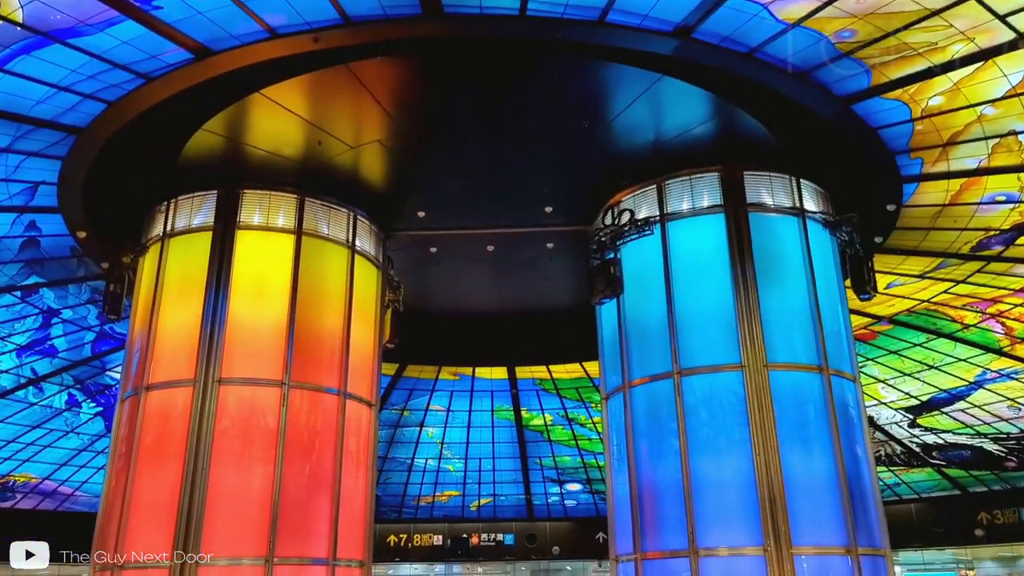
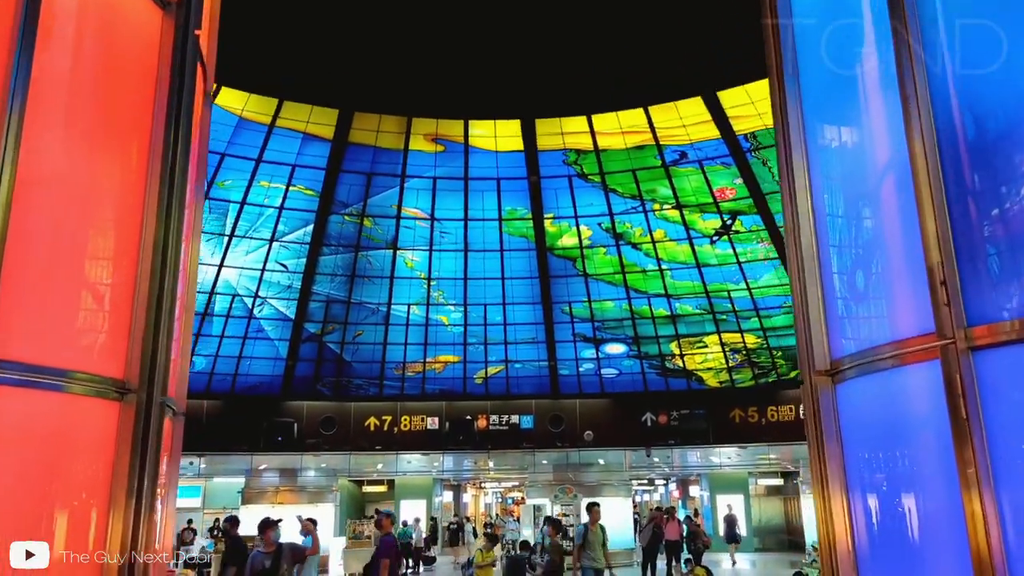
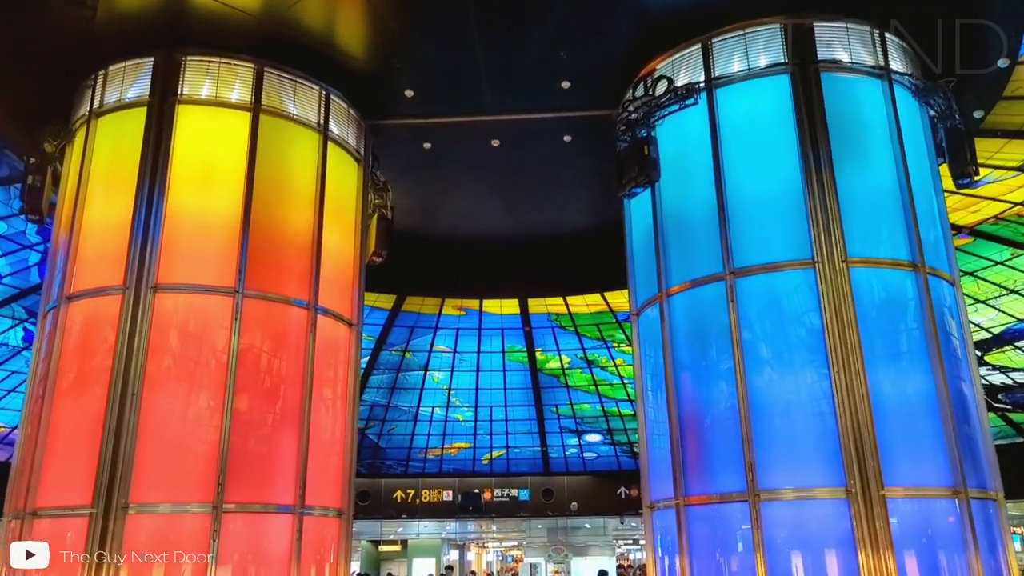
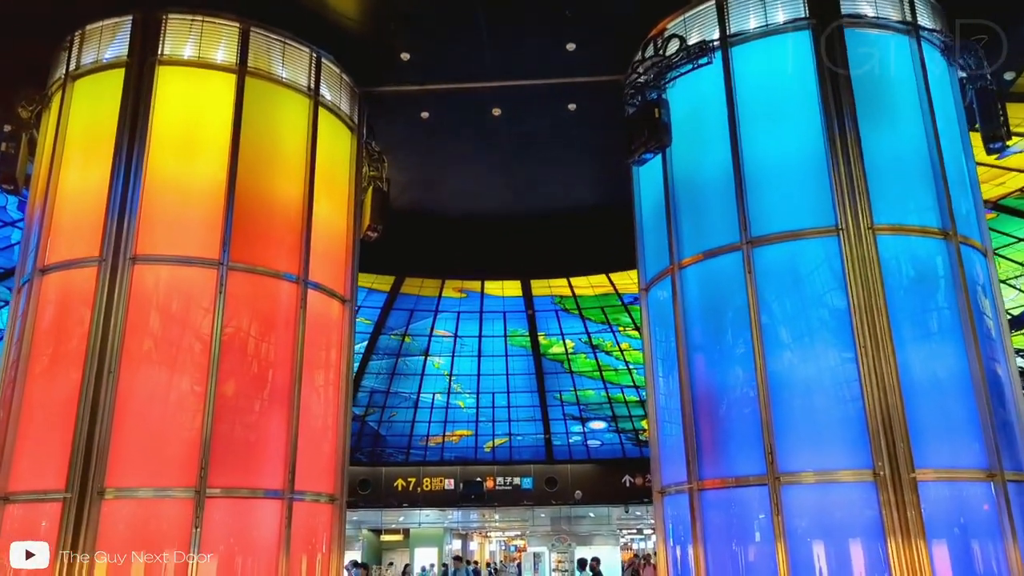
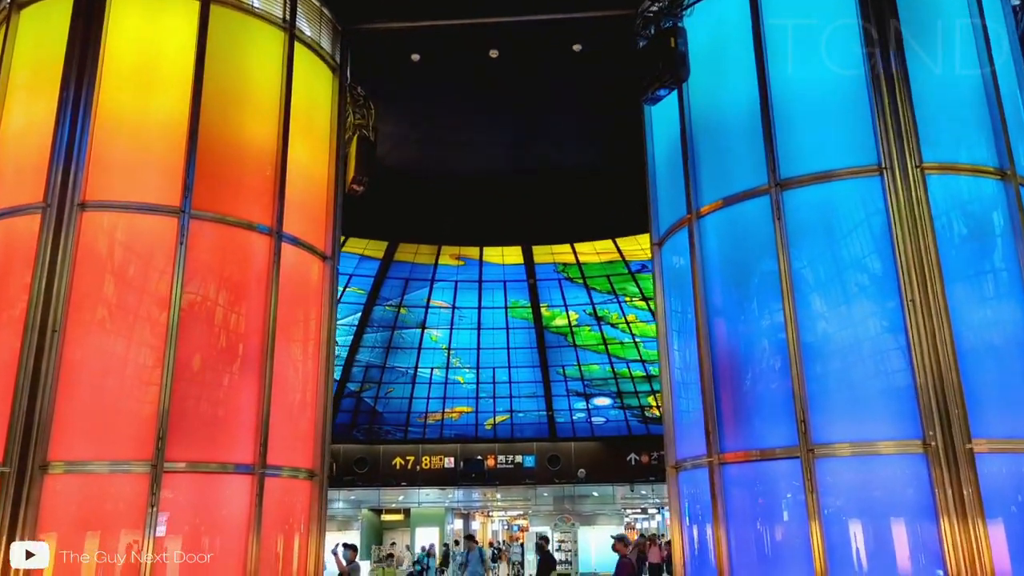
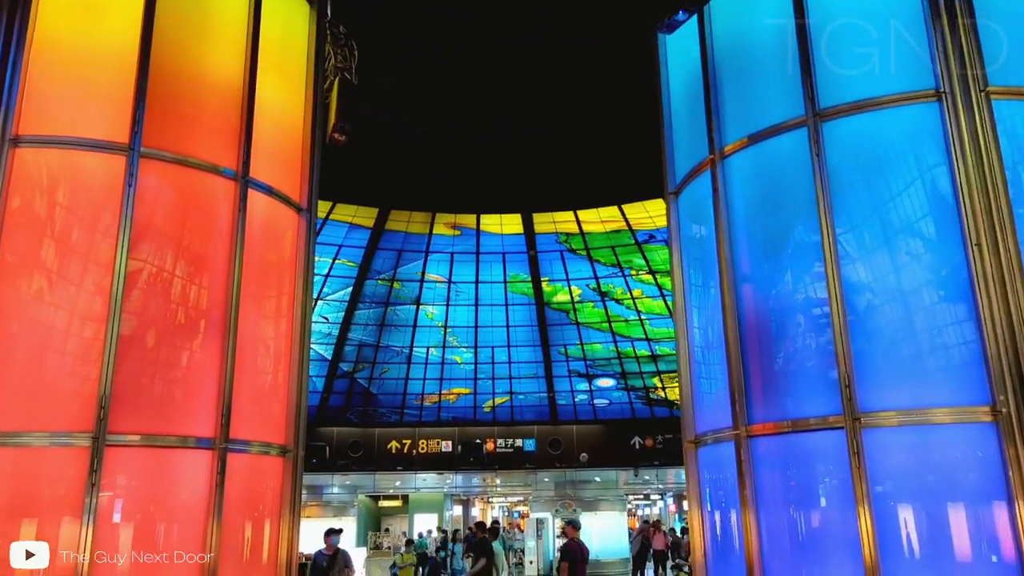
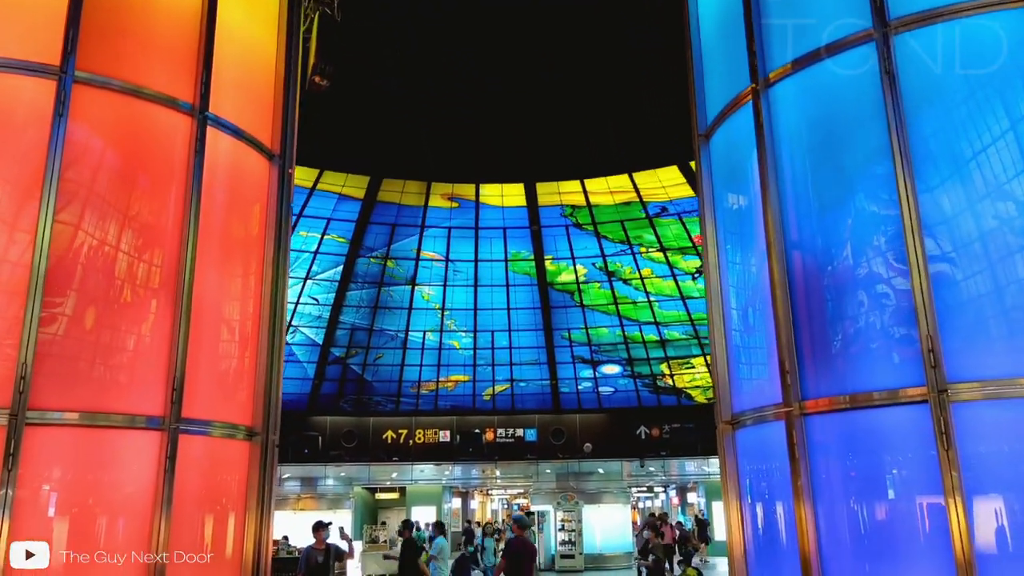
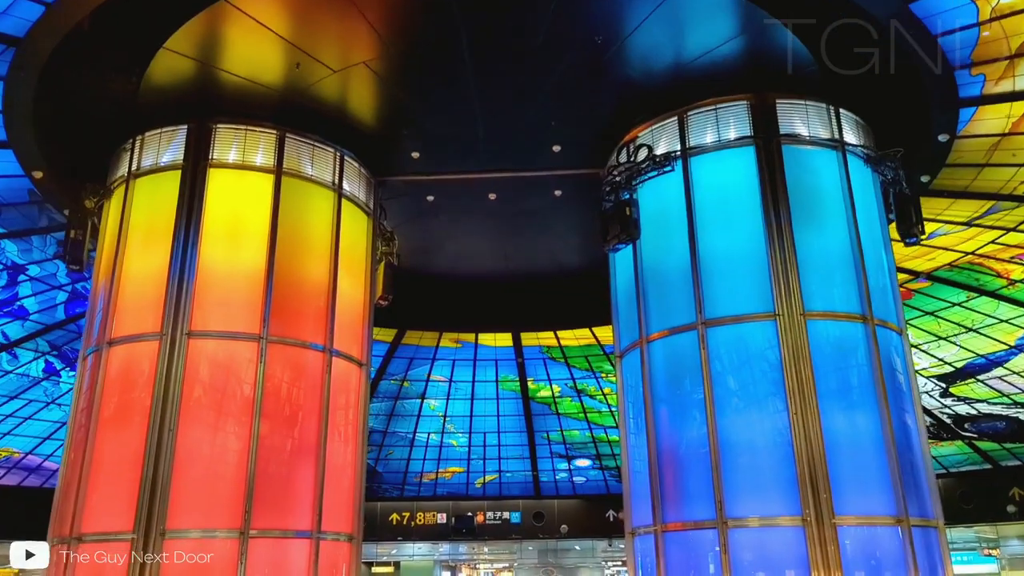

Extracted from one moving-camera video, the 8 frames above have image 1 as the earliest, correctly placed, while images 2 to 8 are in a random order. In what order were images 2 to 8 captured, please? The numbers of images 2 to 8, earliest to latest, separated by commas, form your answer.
8, 3, 4, 5, 6, 7, 2
